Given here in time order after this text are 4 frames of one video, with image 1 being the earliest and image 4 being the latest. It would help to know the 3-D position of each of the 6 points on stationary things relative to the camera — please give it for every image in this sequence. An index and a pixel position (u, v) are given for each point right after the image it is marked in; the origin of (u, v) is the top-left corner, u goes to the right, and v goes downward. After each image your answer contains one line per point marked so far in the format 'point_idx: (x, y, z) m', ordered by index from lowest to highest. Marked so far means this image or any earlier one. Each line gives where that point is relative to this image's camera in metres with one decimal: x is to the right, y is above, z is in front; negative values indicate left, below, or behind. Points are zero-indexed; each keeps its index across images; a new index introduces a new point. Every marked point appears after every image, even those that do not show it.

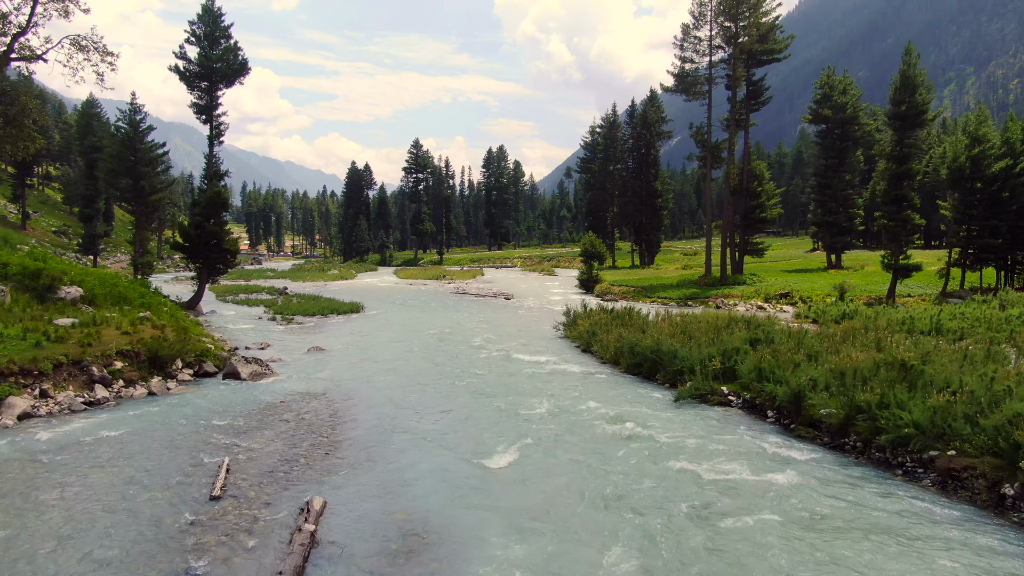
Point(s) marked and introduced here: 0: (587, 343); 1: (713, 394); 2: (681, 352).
0: (+1.9, -1.4, +19.8) m
1: (+3.3, -1.8, +13.2) m
2: (+3.1, -1.2, +14.8) m
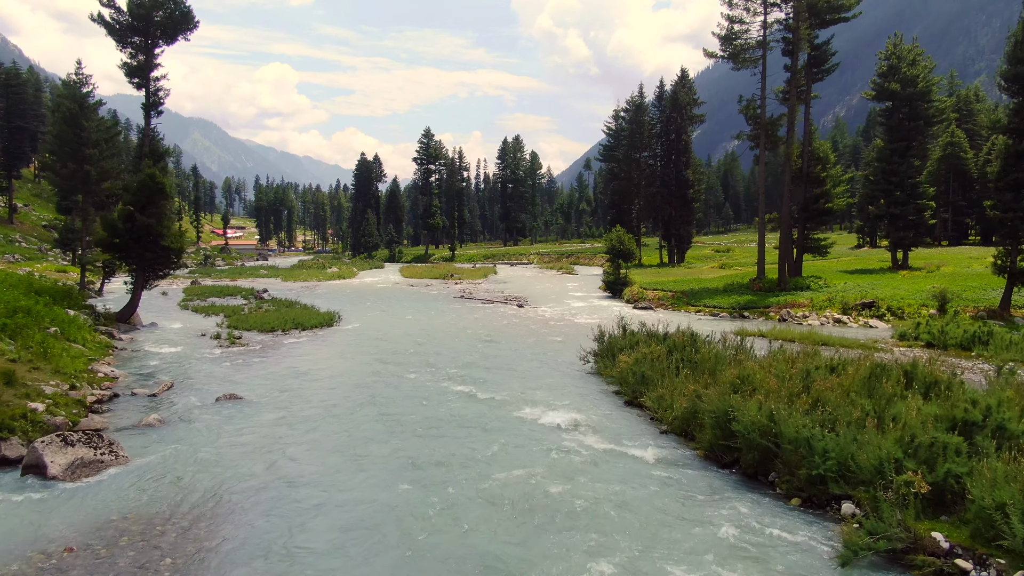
0: (+2.0, -1.8, +13.1) m
1: (+3.3, -2.1, +6.5) m
2: (+3.2, -1.6, +8.2) m
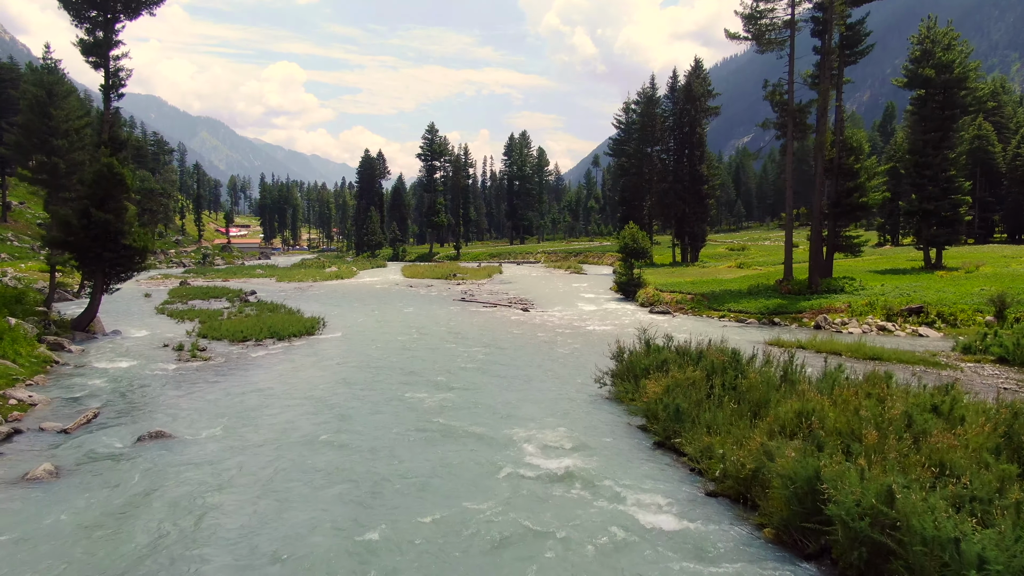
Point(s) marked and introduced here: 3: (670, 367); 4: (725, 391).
0: (+2.0, -1.9, +10.3) m
1: (+3.2, -2.3, +3.7) m
2: (+3.1, -1.7, +5.3) m
3: (+2.5, -1.2, +12.6) m
4: (+2.9, -1.4, +11.3) m
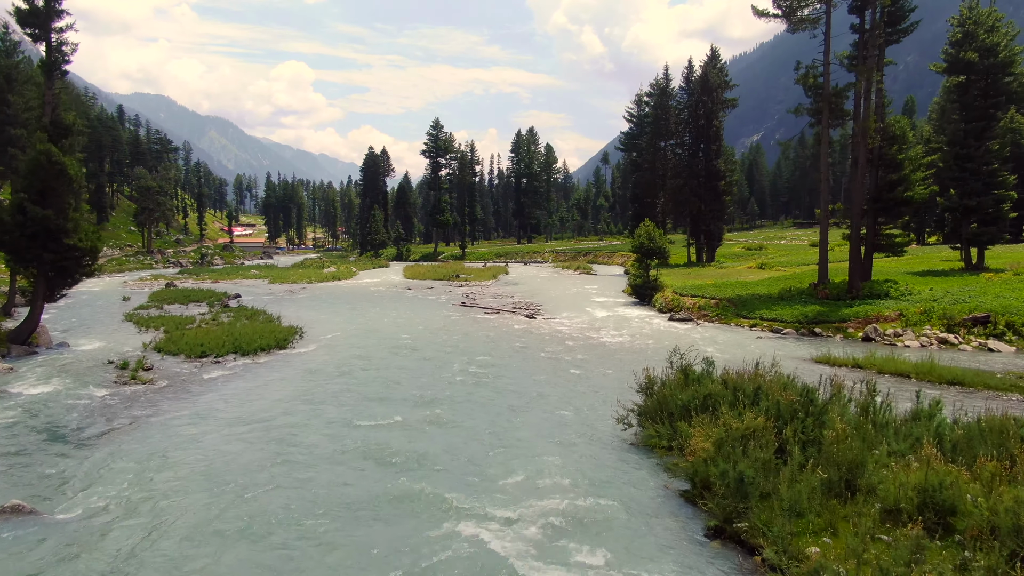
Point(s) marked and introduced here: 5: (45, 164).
0: (+2.0, -2.1, +7.3) m
1: (+3.1, -2.5, +0.7) m
2: (+3.0, -1.9, +2.3) m
3: (+2.4, -1.4, +9.6) m
4: (+2.9, -1.5, +8.2) m
5: (-10.9, +2.9, +18.8) m
